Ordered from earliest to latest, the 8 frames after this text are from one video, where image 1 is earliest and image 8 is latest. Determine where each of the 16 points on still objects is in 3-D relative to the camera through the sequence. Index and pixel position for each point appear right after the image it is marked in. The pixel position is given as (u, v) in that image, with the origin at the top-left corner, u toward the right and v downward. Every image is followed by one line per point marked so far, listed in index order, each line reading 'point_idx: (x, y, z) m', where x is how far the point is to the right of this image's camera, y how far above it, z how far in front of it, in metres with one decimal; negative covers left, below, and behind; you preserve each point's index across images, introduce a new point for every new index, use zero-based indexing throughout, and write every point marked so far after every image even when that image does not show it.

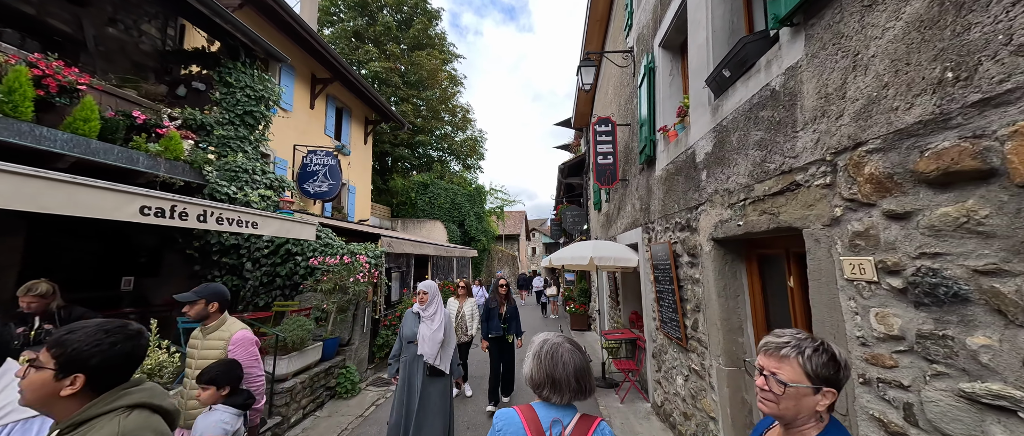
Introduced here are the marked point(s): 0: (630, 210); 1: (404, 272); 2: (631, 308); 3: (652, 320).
0: (+1.9, +0.1, +5.5) m
1: (-2.7, -1.3, +8.4) m
2: (+2.1, -1.6, +6.1) m
3: (+1.8, -1.3, +4.4) m
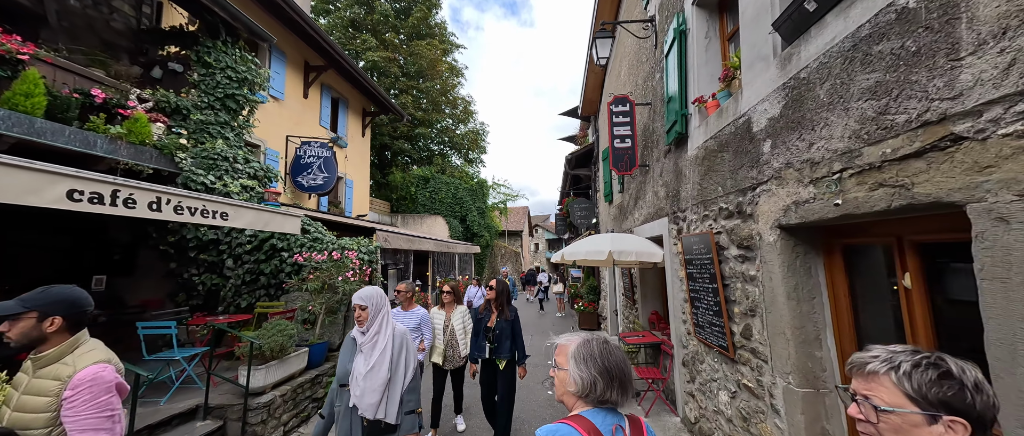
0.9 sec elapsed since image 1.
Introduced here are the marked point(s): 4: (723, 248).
0: (+2.0, +0.3, +4.9) m
1: (-2.5, -1.2, +7.9) m
2: (+2.2, -1.4, +5.5) m
3: (+1.9, -1.2, +3.9) m
4: (+1.8, -0.3, +2.9) m
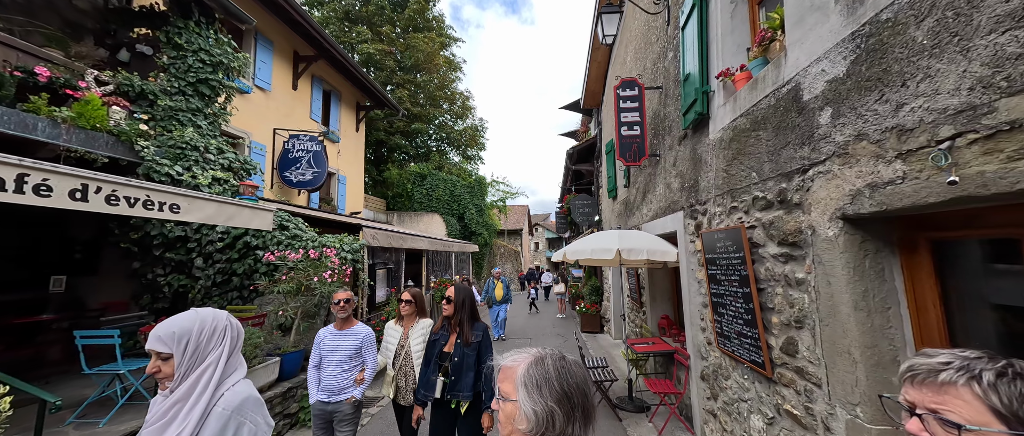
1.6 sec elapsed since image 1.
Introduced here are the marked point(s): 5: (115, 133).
0: (+1.9, +0.3, +4.4) m
1: (-2.6, -1.1, +7.4) m
2: (+2.2, -1.4, +5.1) m
3: (+1.9, -1.1, +3.4) m
4: (+1.7, -0.2, +2.4) m
5: (-4.9, +1.0, +4.2) m
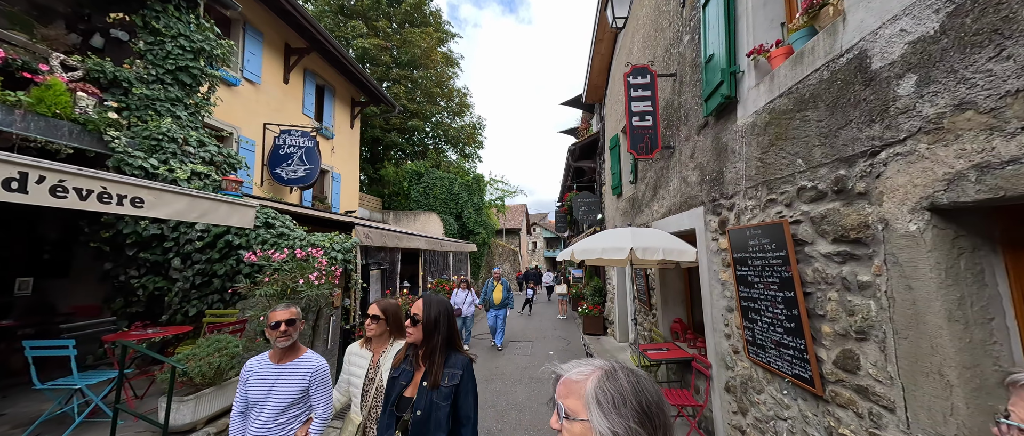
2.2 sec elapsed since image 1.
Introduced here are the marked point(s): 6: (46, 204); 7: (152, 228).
0: (+2.0, +0.4, +4.1) m
1: (-2.6, -1.0, +7.1) m
2: (+2.2, -1.3, +4.7) m
3: (+1.9, -1.1, +3.1) m
4: (+1.8, -0.2, +2.1) m
5: (-4.9, +1.1, +3.9) m
6: (-3.1, +0.1, +2.3) m
7: (-4.4, -0.1, +4.2) m
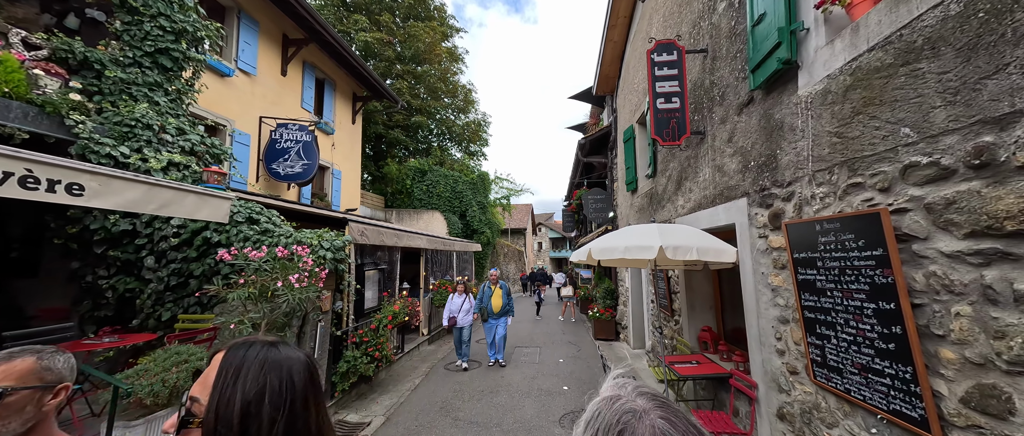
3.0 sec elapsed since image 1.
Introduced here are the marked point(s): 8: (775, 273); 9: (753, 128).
0: (+2.1, +0.4, +3.6) m
1: (-2.4, -1.0, +6.6) m
2: (+2.3, -1.3, +4.2) m
3: (+2.0, -1.0, +2.6) m
4: (+1.8, -0.1, +1.6) m
5: (-4.8, +1.2, +3.5) m
6: (-3.1, +0.2, +1.9) m
7: (-4.4, -0.1, +3.8) m
8: (+2.0, -0.4, +2.6) m
9: (+2.0, +0.7, +2.8) m
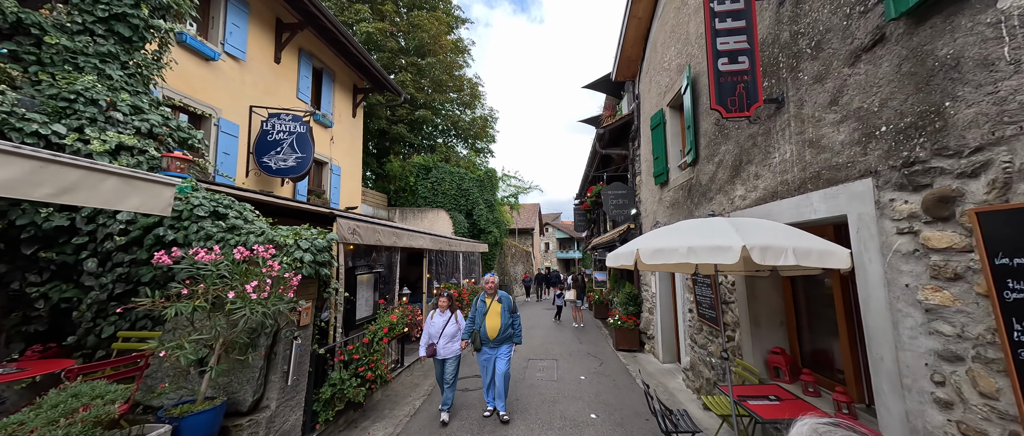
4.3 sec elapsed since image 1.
0: (+2.3, +0.5, +2.8) m
1: (-2.2, -0.9, +5.9) m
2: (+2.5, -1.2, +3.4) m
3: (+2.2, -1.0, +1.8) m
4: (+2.0, 0.0, +0.8) m
5: (-4.6, +1.2, +2.8) m
6: (-2.9, +0.2, +1.1) m
7: (-4.2, 0.0, +3.1) m
8: (+2.1, -0.3, +1.7) m
9: (+2.2, +0.8, +2.0) m
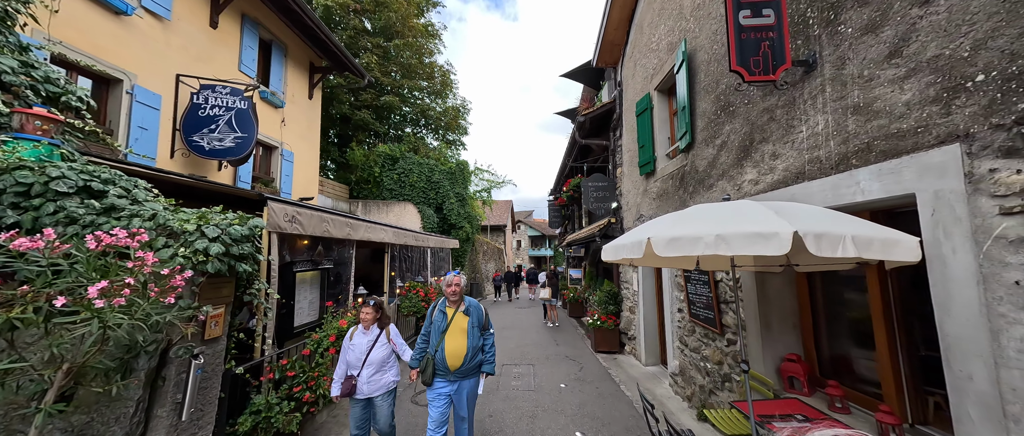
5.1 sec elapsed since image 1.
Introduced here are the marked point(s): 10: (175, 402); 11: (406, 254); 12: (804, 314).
0: (+2.1, +0.6, +2.3) m
1: (-2.6, -0.8, +5.0) m
2: (+2.3, -1.1, +3.0) m
3: (+2.1, -0.9, +1.3) m
4: (+2.0, +0.1, +0.3) m
5: (-4.7, +1.4, +1.7) m
6: (-2.9, +0.4, +0.2) m
7: (-4.3, +0.2, +2.1) m
8: (+2.1, -0.2, +1.3) m
9: (+2.1, +0.9, +1.5) m
10: (-2.3, -1.3, +2.3) m
11: (-2.7, -0.9, +8.6) m
12: (+2.5, -0.8, +3.0) m
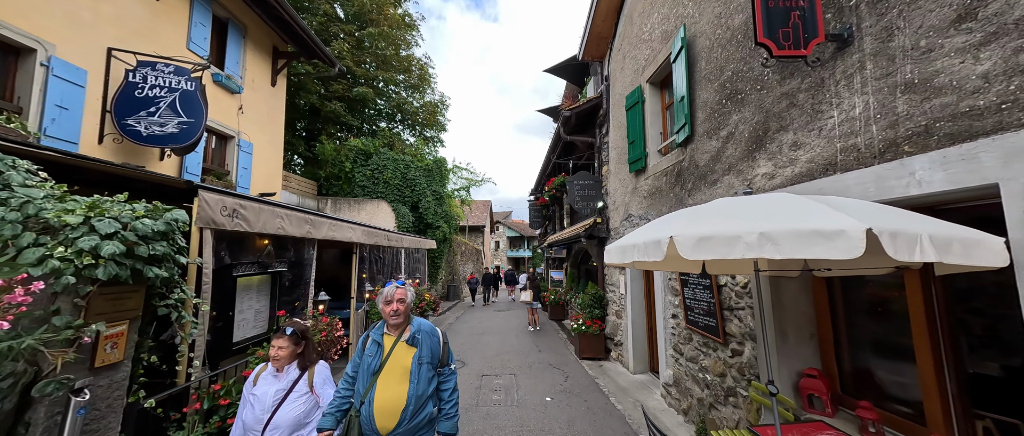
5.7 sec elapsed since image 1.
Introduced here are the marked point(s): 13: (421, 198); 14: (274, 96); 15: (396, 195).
0: (+2.1, +0.6, +2.0) m
1: (-2.8, -0.7, +4.4) m
2: (+2.2, -1.1, +2.6) m
3: (+2.1, -0.8, +1.0) m
4: (+2.1, +0.1, 0.0) m
5: (-4.7, +1.5, +1.0) m
6: (-2.8, +0.4, -0.4) m
7: (-4.3, +0.3, +1.4) m
8: (+2.1, -0.2, +0.9) m
9: (+2.1, +0.9, +1.2) m
10: (-2.4, -1.2, +1.7) m
11: (-3.1, -0.9, +8.0) m
12: (+2.4, -0.8, +2.7) m
13: (-3.6, +0.8, +13.6) m
14: (-7.1, +3.6, +10.2) m
15: (-4.4, +0.9, +13.0) m
